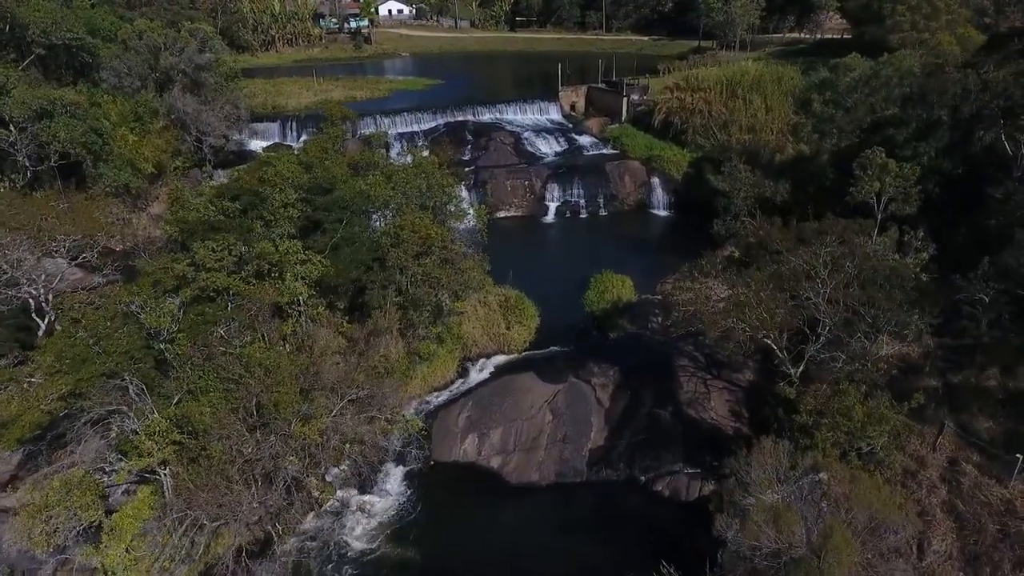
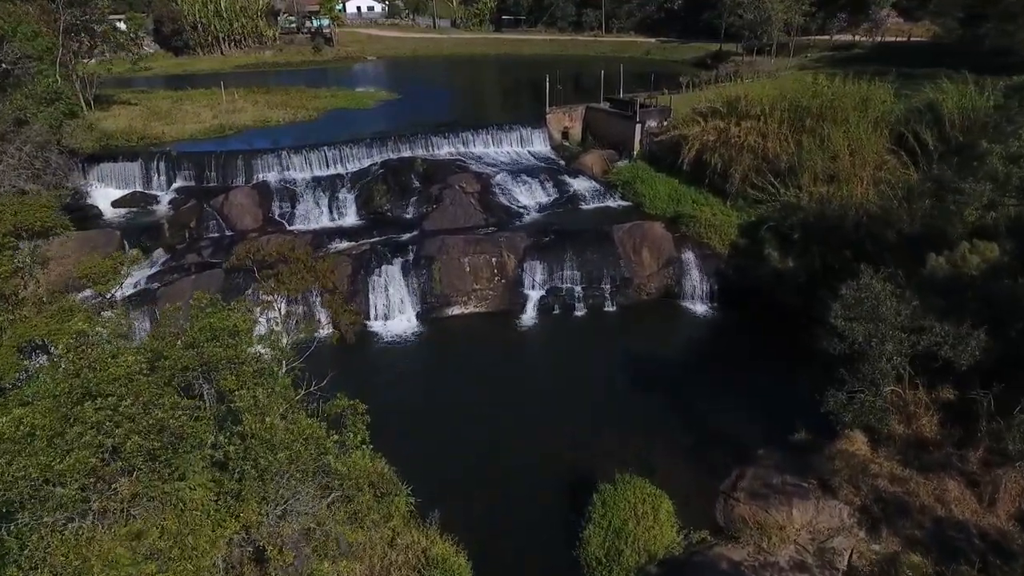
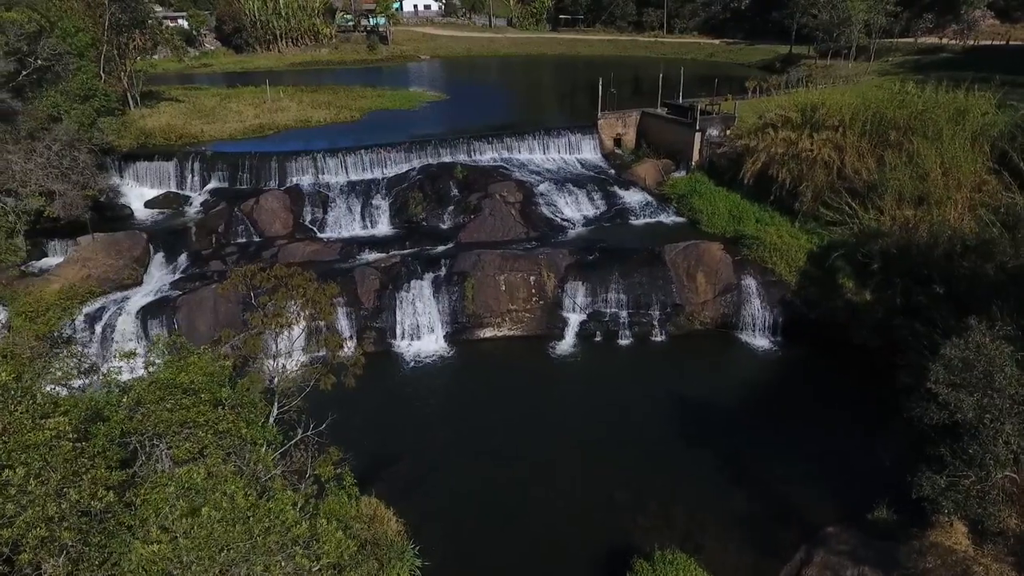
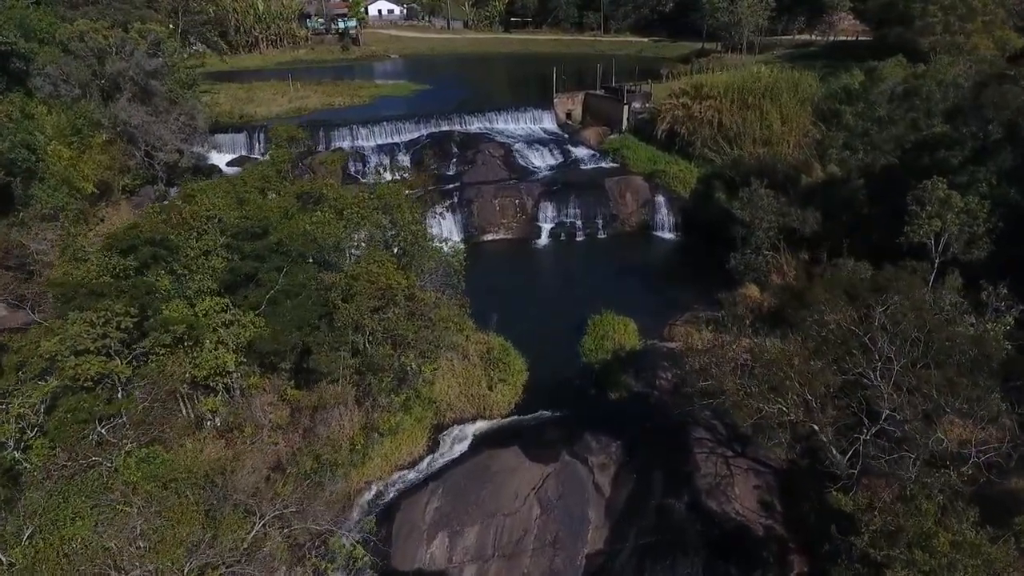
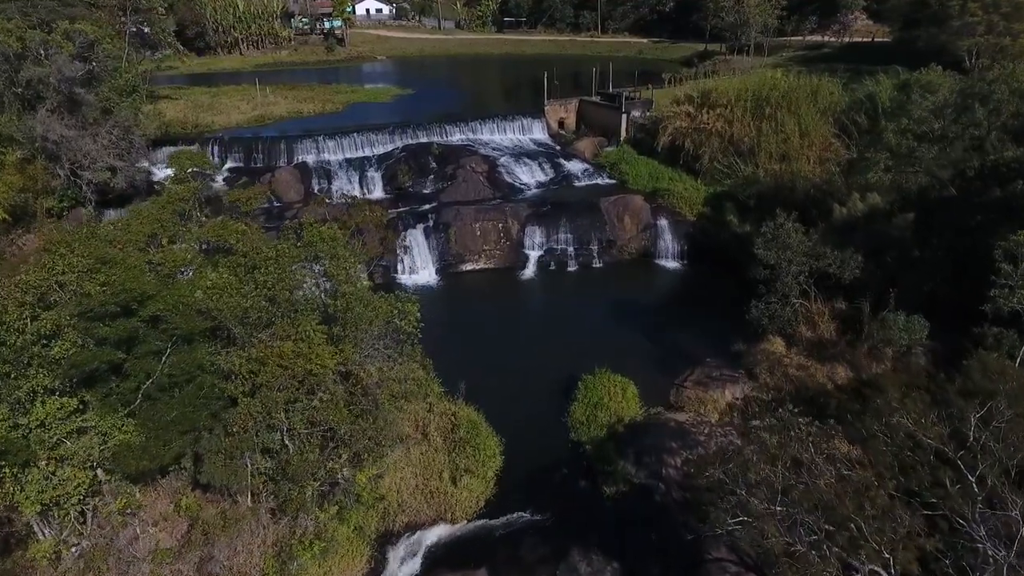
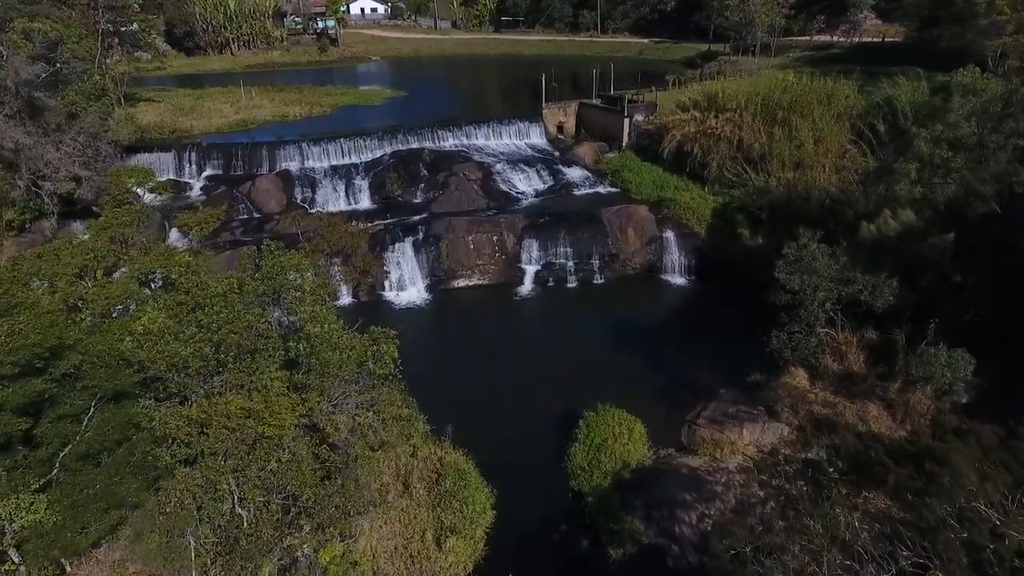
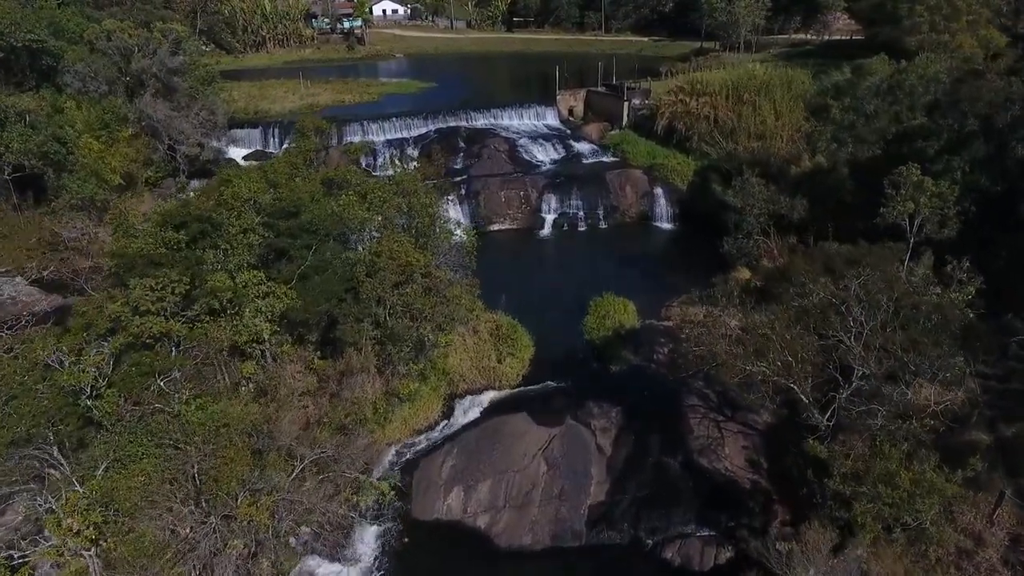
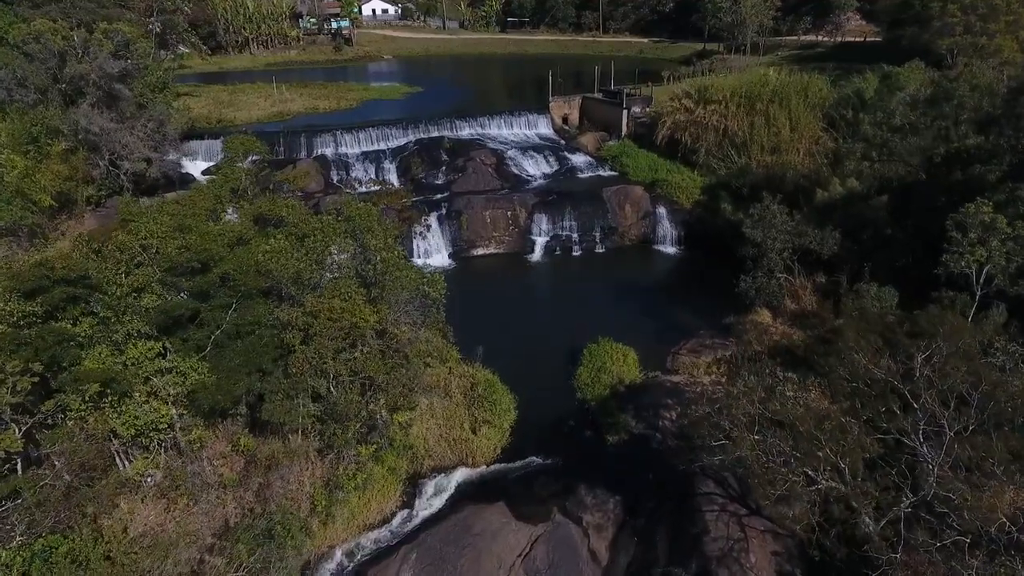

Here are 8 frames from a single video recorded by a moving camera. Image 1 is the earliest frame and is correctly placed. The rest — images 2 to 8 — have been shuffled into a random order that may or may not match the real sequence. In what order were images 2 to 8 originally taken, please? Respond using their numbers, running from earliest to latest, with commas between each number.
7, 4, 8, 5, 6, 2, 3
